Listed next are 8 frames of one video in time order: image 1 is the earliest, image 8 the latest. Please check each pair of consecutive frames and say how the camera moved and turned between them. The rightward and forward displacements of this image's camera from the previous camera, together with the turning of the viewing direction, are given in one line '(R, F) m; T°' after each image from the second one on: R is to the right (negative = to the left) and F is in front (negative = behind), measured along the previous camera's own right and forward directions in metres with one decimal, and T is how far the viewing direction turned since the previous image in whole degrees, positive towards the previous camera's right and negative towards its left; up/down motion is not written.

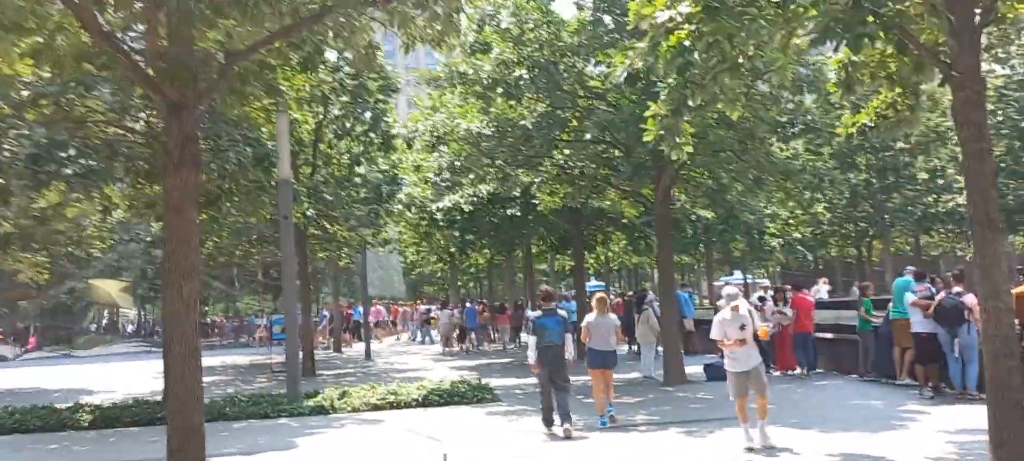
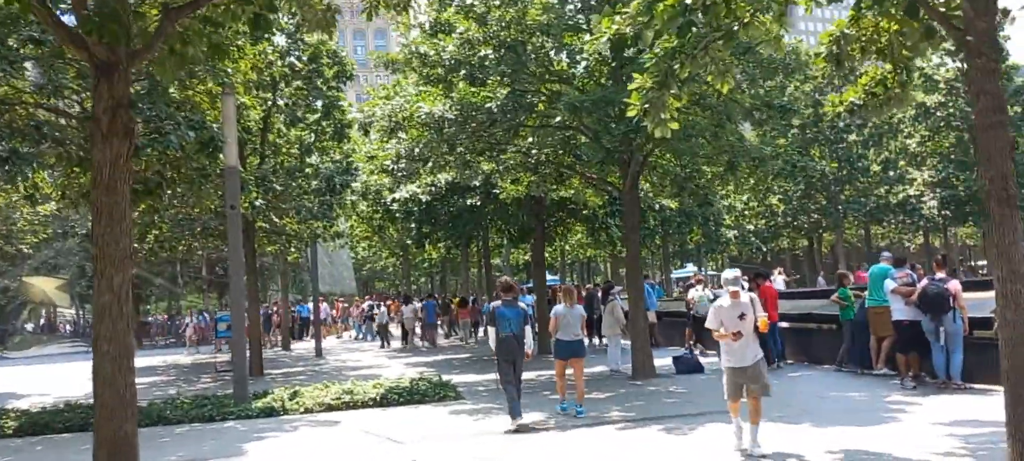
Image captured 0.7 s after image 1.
(-0.2, +0.8) m; +3°
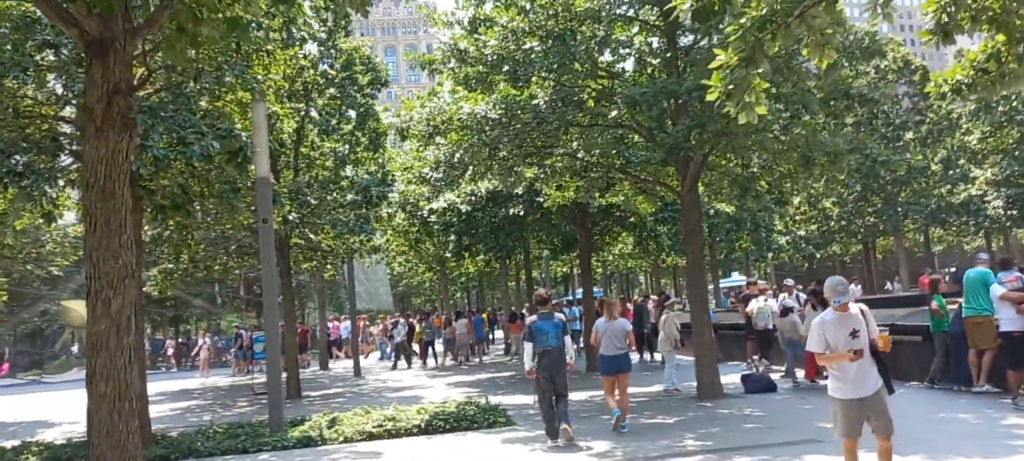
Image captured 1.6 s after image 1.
(-0.3, +1.1) m; -2°
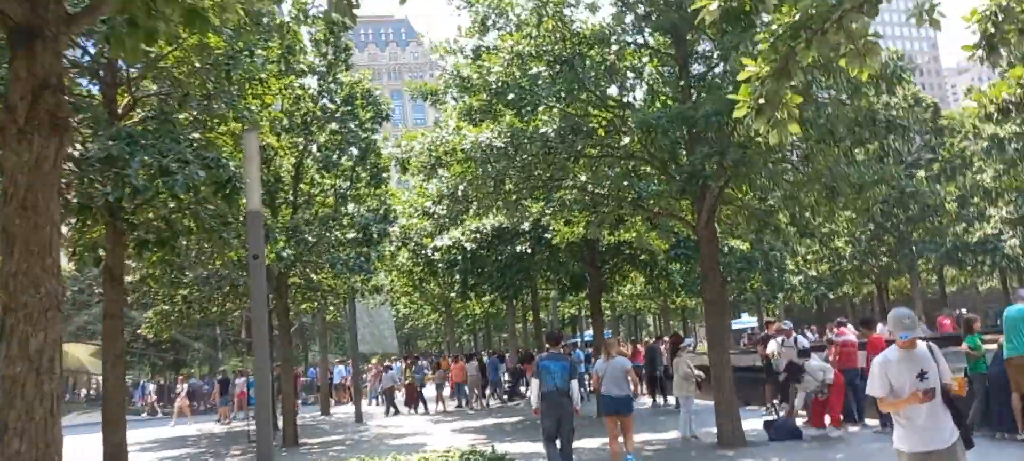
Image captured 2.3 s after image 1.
(0.0, +0.8) m; 0°
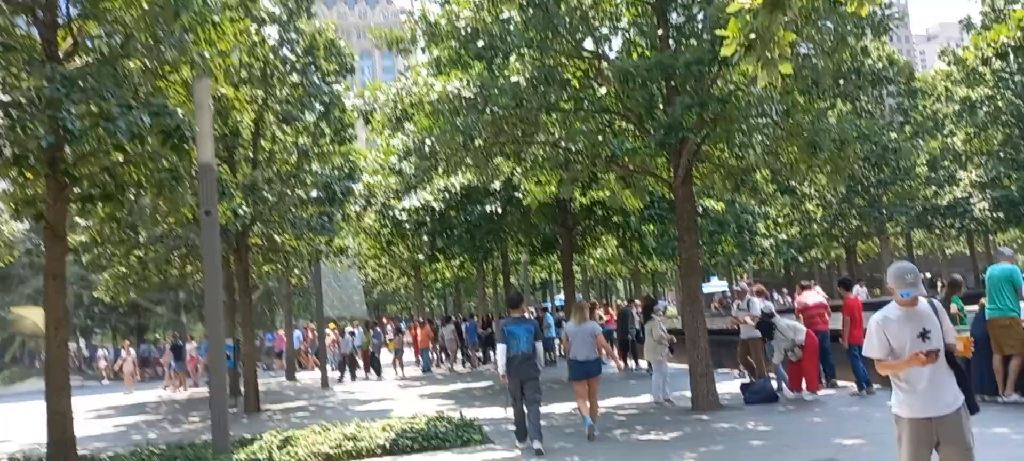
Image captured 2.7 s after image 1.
(0.0, +0.6) m; +2°
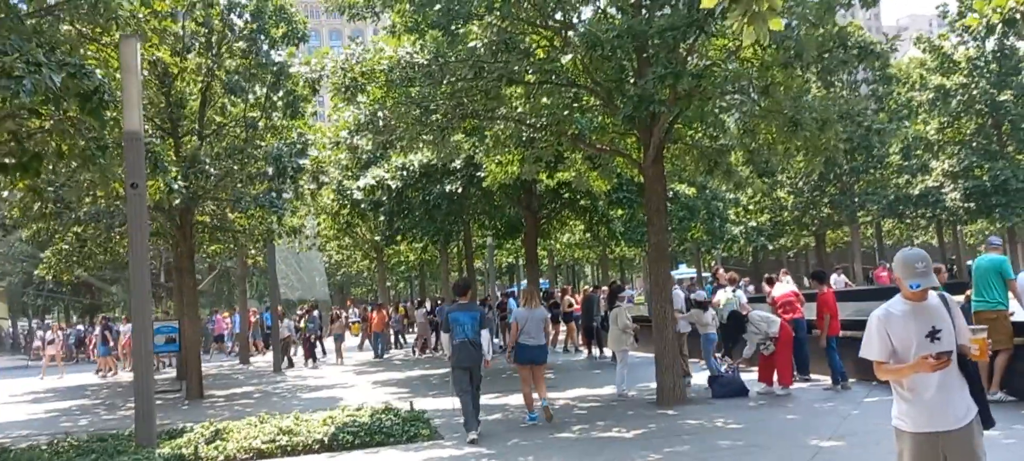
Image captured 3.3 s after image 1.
(+0.2, +0.9) m; +2°
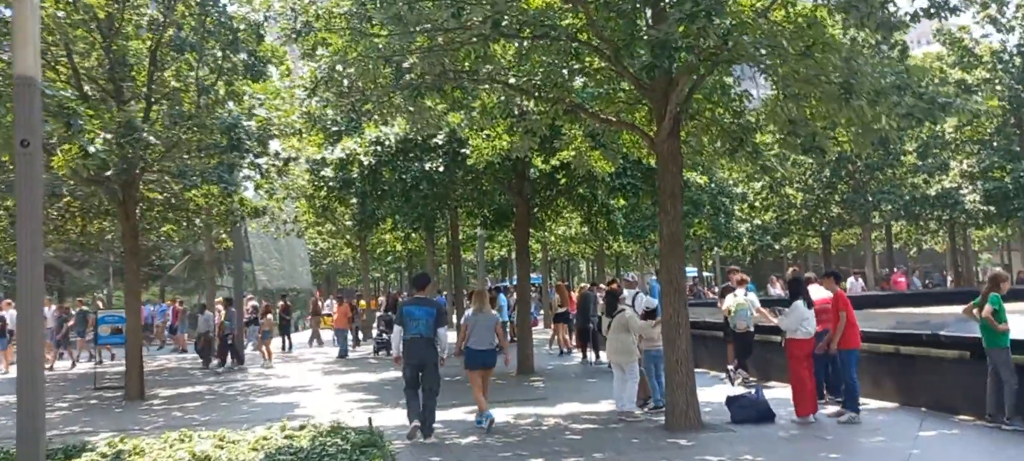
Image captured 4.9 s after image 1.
(+0.1, +2.1) m; 0°
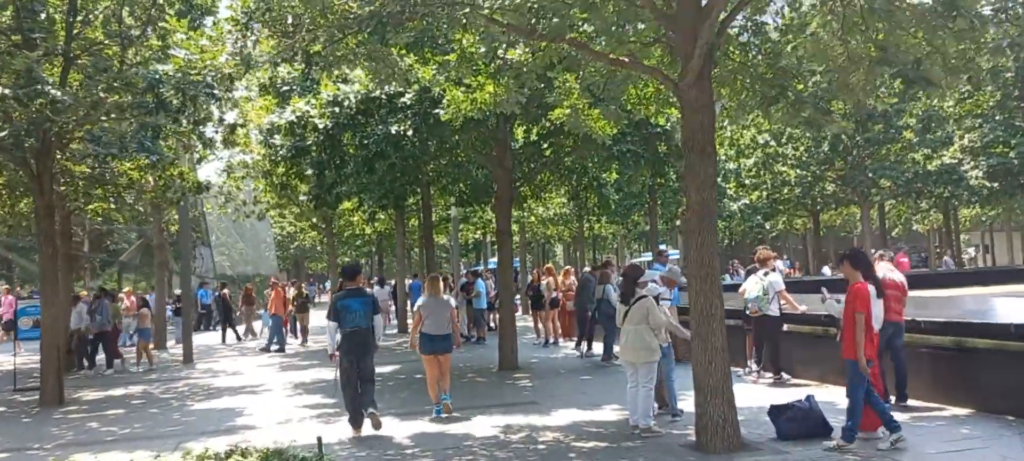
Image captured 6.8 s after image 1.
(-0.1, +2.2) m; +2°
